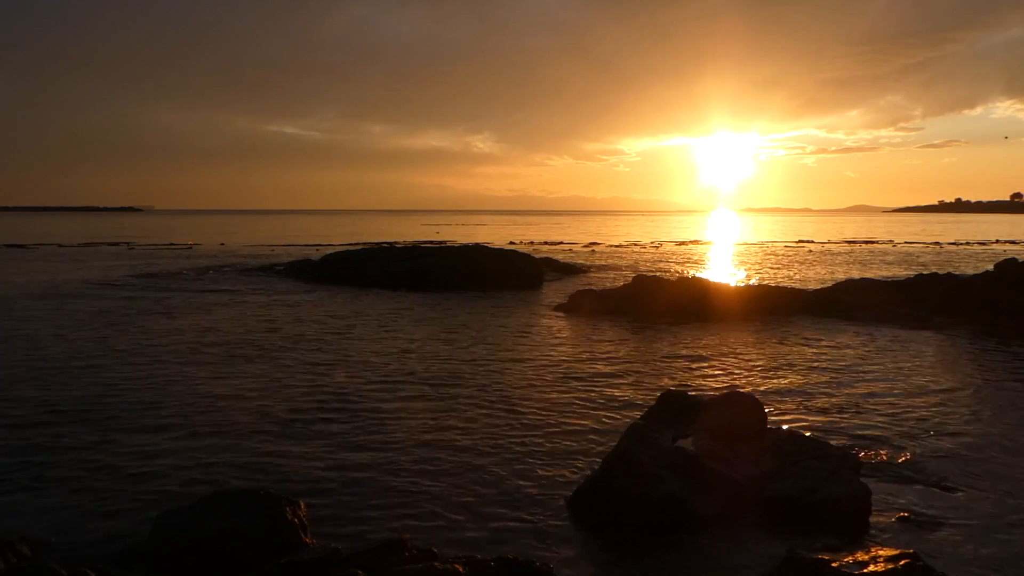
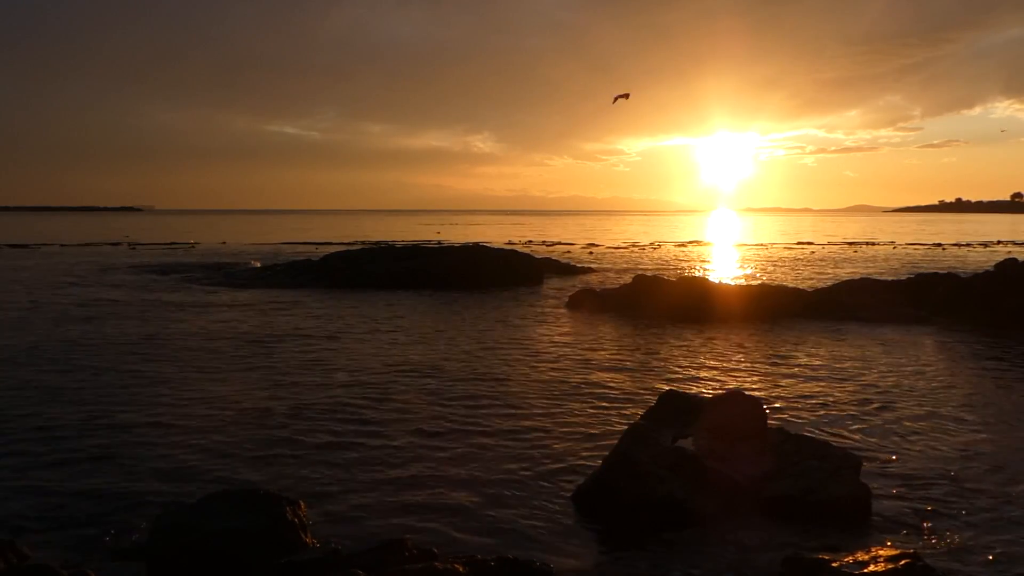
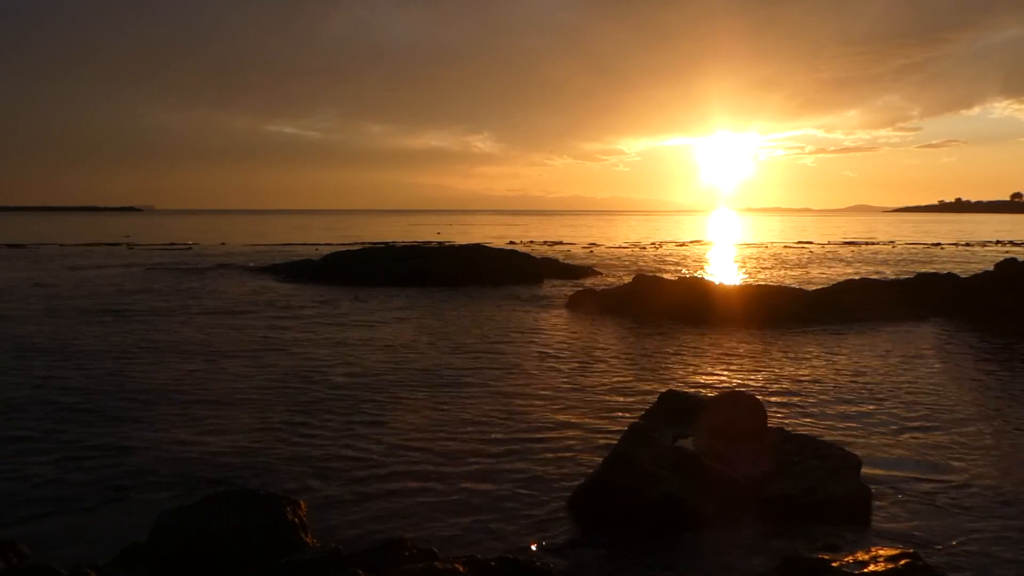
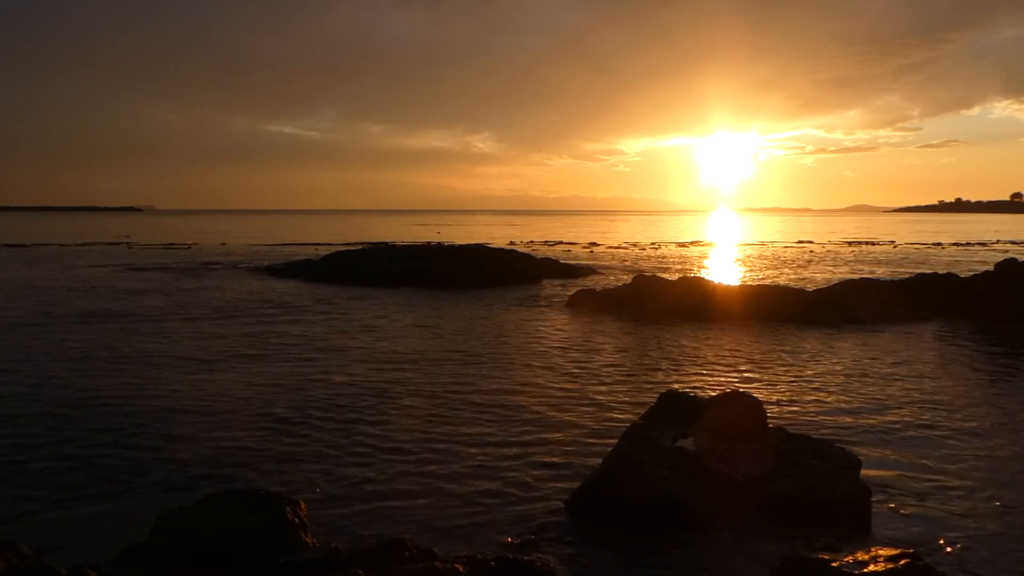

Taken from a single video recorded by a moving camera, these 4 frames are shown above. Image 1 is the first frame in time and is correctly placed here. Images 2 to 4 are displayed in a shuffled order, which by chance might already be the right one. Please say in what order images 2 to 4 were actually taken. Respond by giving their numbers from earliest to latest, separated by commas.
2, 3, 4
